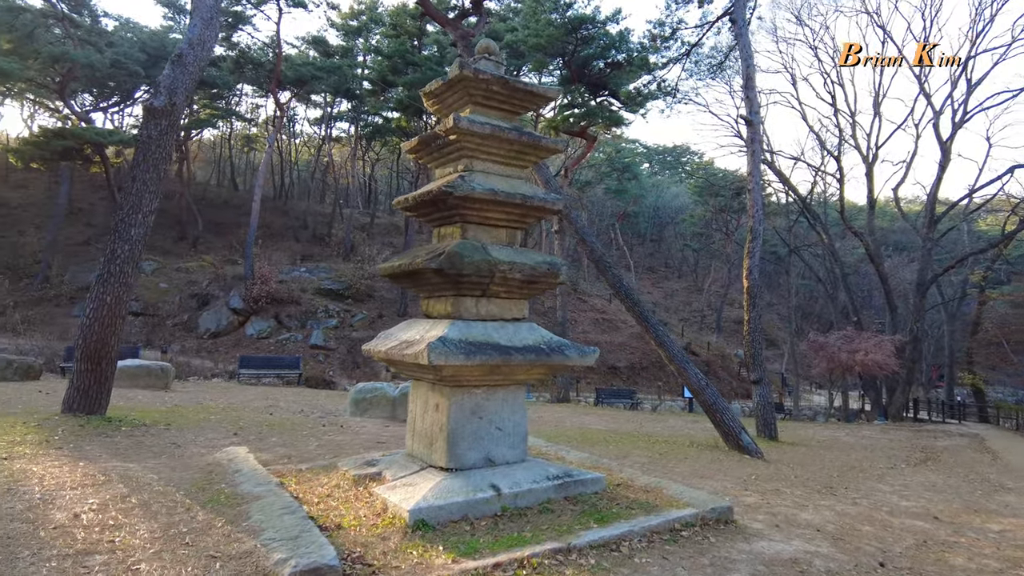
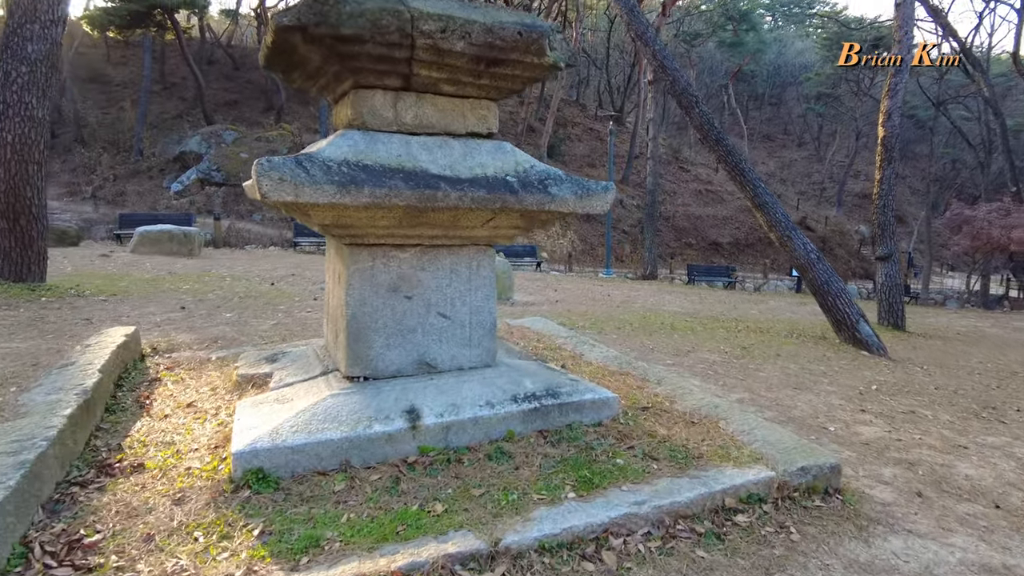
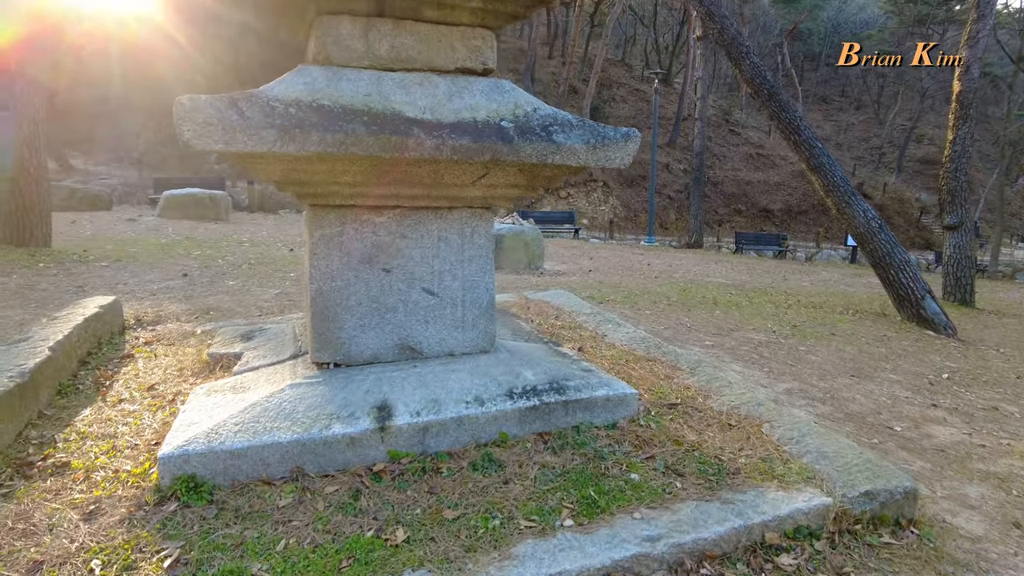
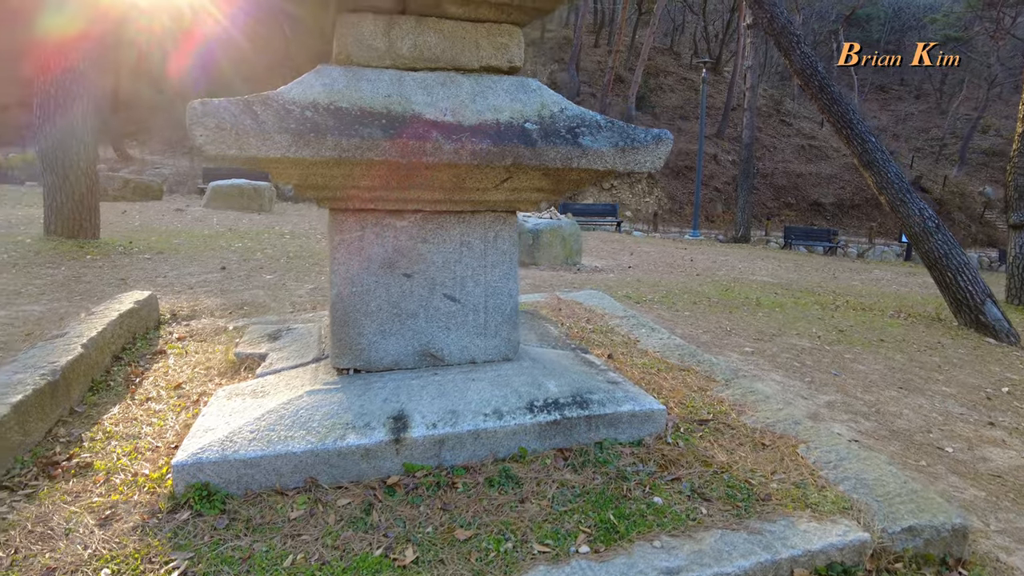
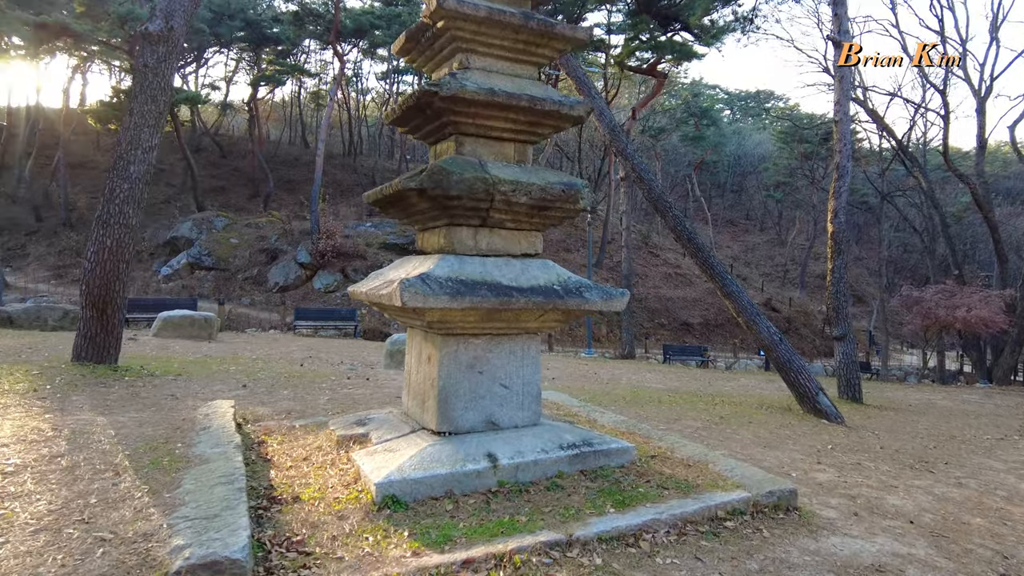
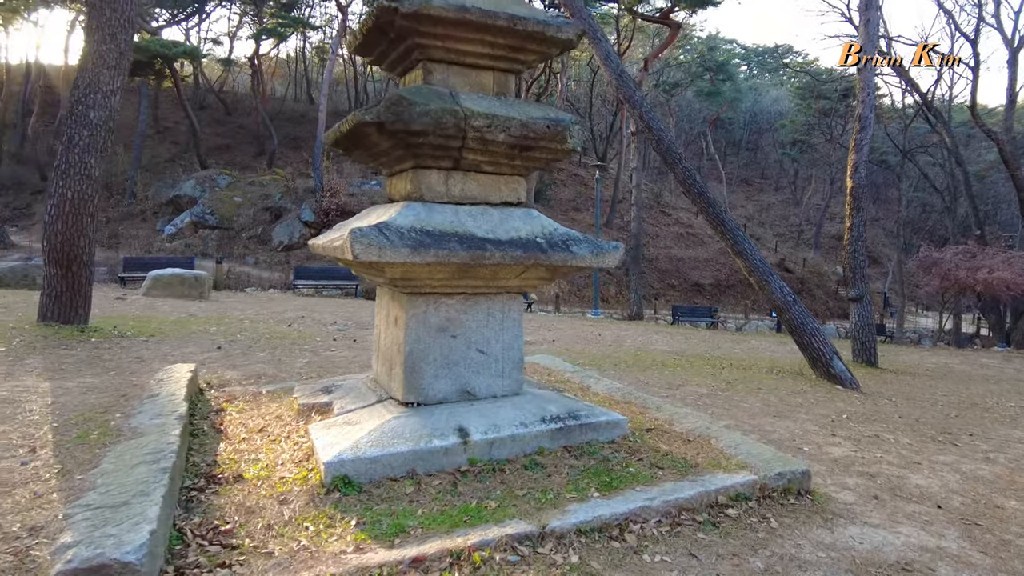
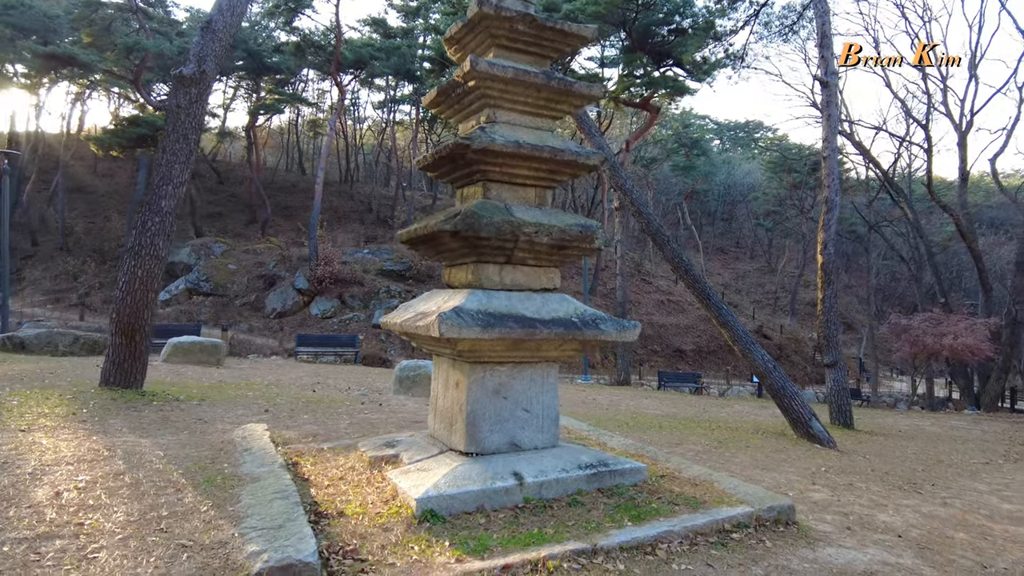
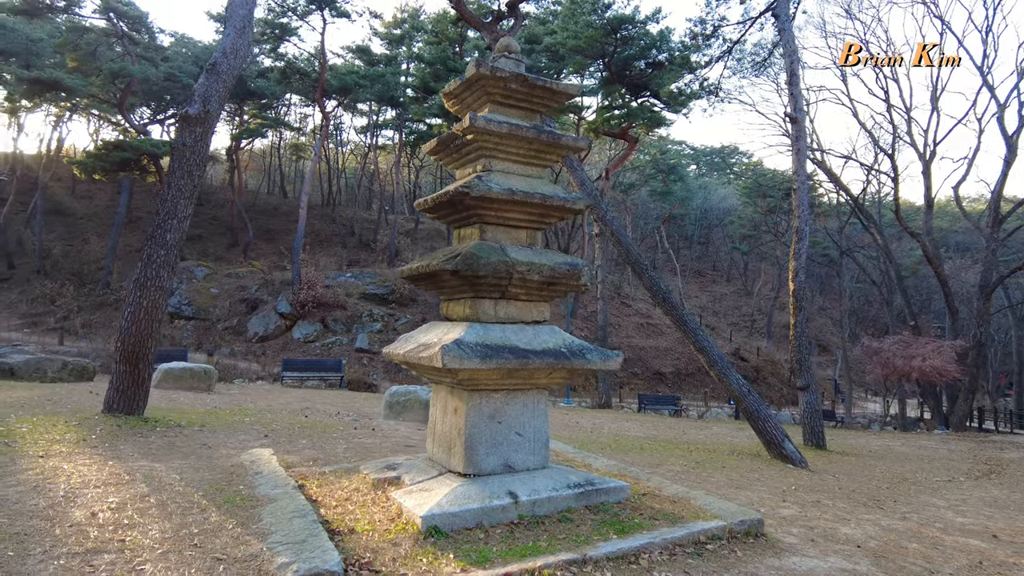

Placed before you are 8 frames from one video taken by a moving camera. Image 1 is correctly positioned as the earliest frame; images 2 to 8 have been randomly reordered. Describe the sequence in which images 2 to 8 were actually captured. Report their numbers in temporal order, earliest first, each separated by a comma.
8, 7, 5, 6, 2, 3, 4
